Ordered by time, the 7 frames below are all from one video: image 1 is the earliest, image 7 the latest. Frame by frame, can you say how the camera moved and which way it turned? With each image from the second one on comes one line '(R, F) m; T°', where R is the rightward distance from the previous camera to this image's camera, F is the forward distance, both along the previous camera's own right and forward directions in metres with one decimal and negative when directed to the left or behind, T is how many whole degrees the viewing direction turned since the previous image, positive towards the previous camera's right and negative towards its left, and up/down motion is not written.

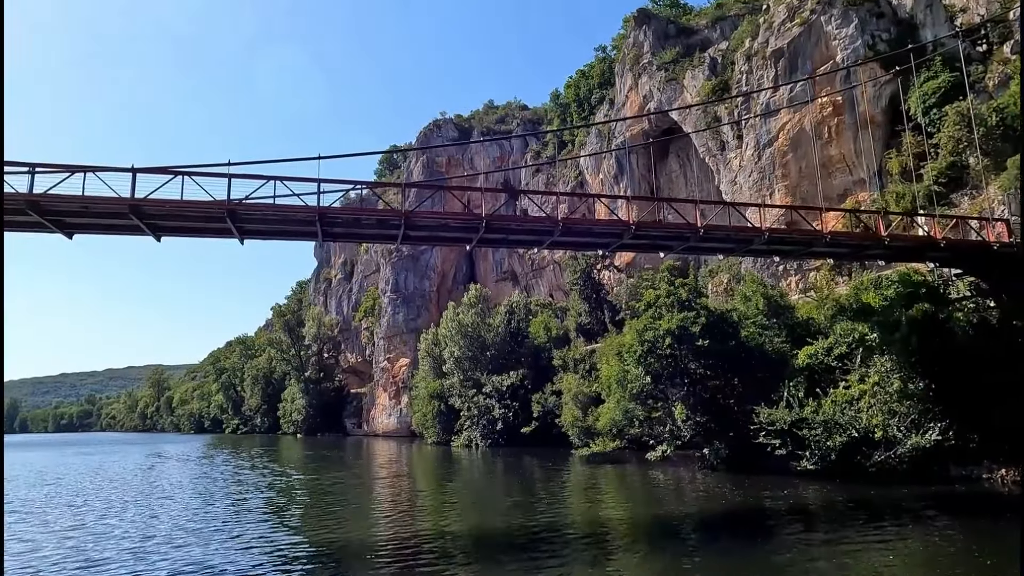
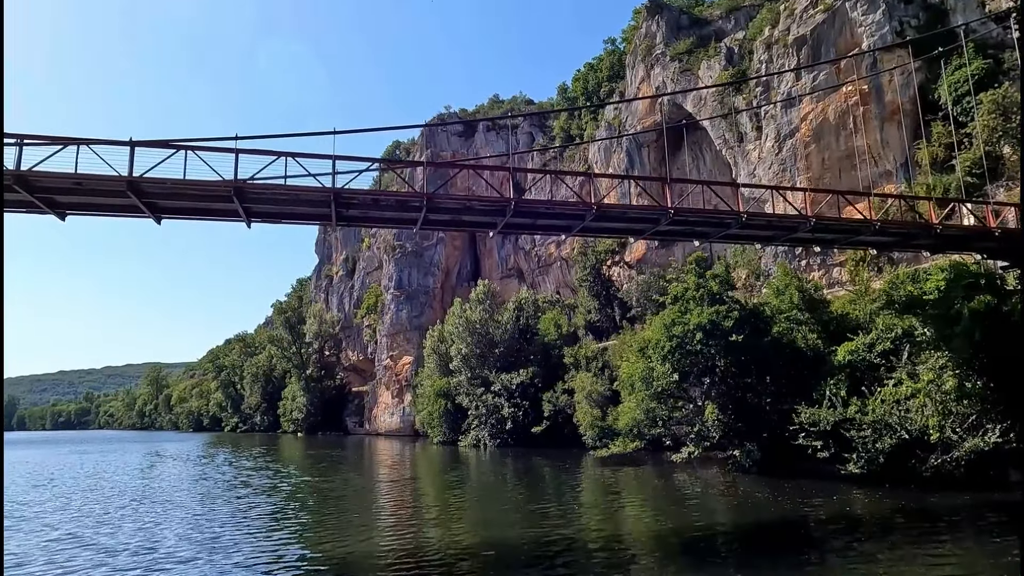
(-0.7, +1.2) m; 0°
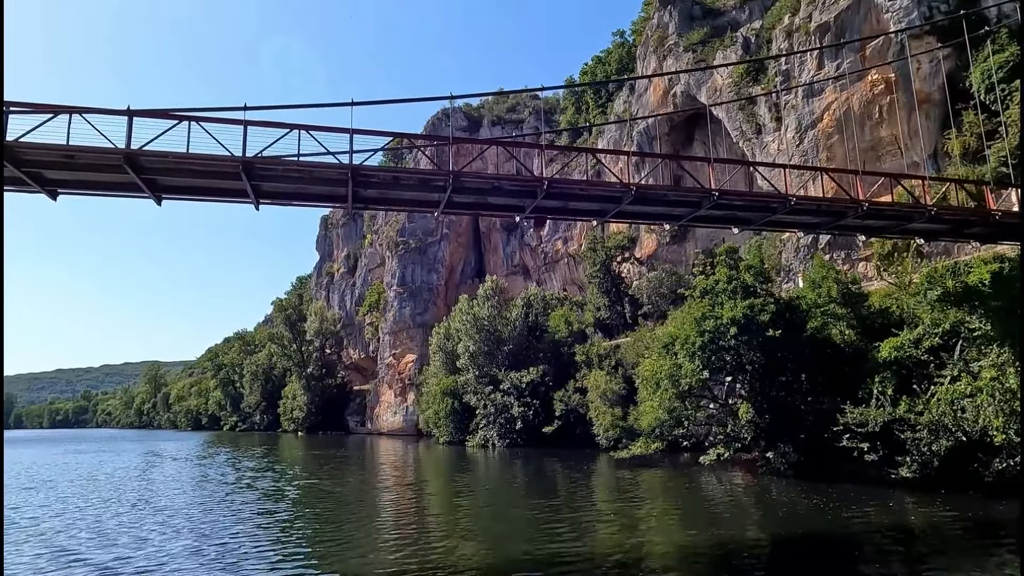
(-0.7, +1.2) m; 0°
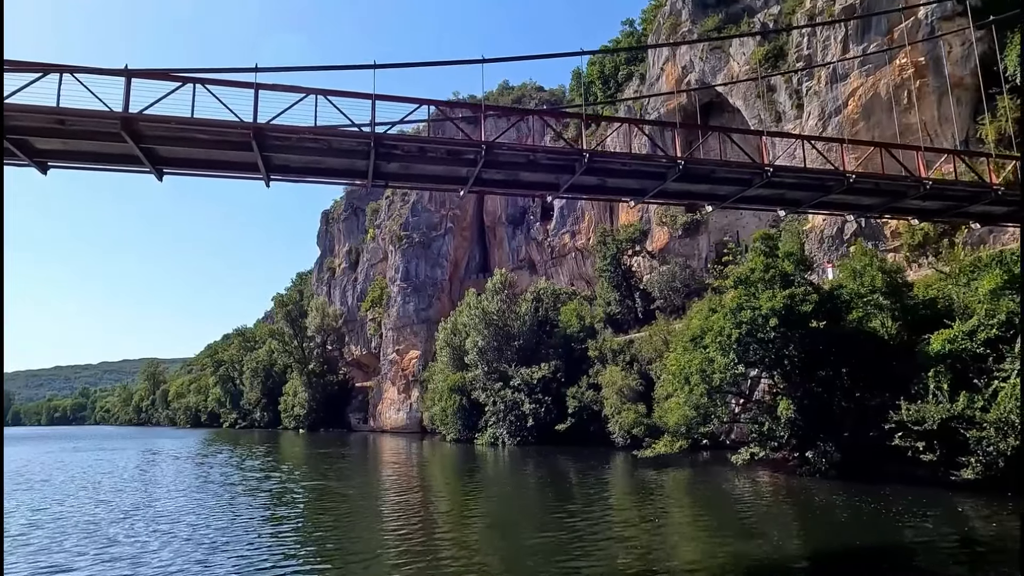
(-0.7, +1.2) m; 0°
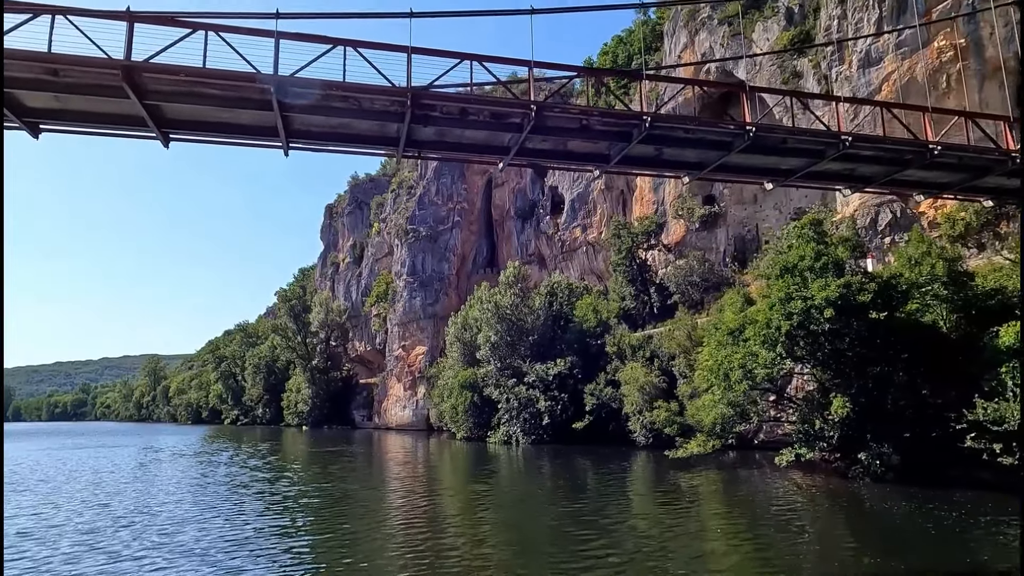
(-0.8, +1.4) m; 0°
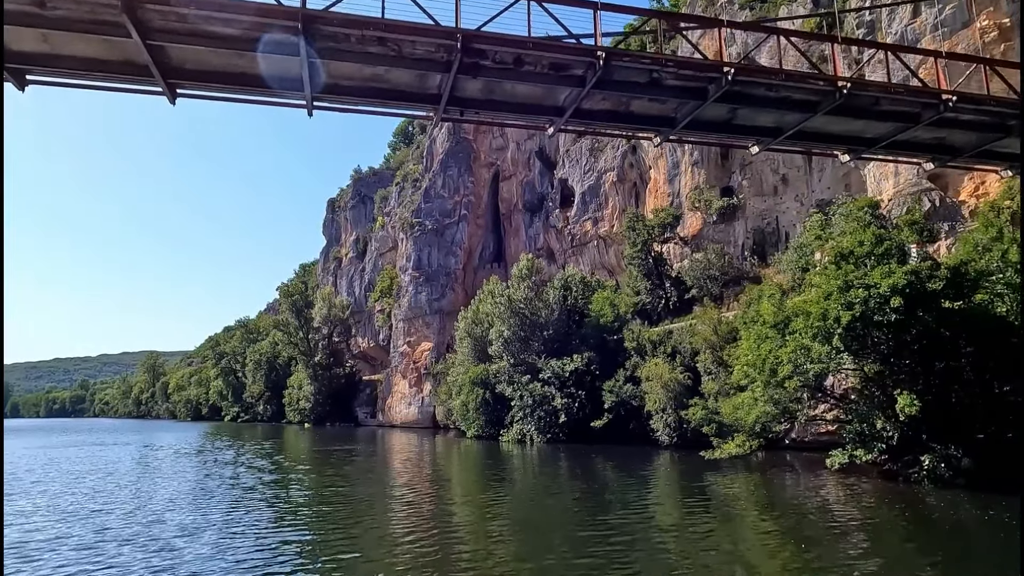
(-0.9, +1.4) m; 0°
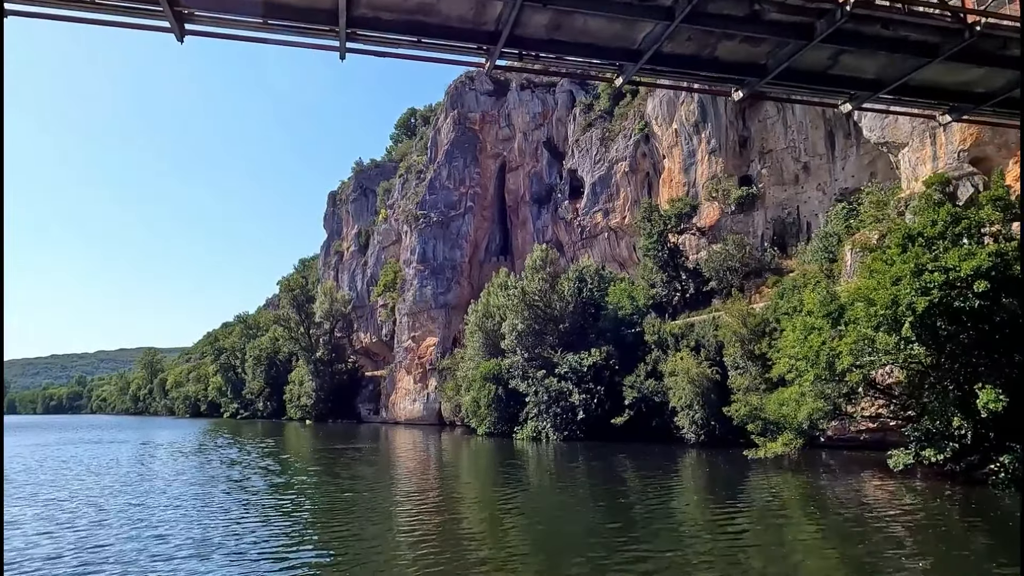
(-0.9, +1.5) m; 0°
